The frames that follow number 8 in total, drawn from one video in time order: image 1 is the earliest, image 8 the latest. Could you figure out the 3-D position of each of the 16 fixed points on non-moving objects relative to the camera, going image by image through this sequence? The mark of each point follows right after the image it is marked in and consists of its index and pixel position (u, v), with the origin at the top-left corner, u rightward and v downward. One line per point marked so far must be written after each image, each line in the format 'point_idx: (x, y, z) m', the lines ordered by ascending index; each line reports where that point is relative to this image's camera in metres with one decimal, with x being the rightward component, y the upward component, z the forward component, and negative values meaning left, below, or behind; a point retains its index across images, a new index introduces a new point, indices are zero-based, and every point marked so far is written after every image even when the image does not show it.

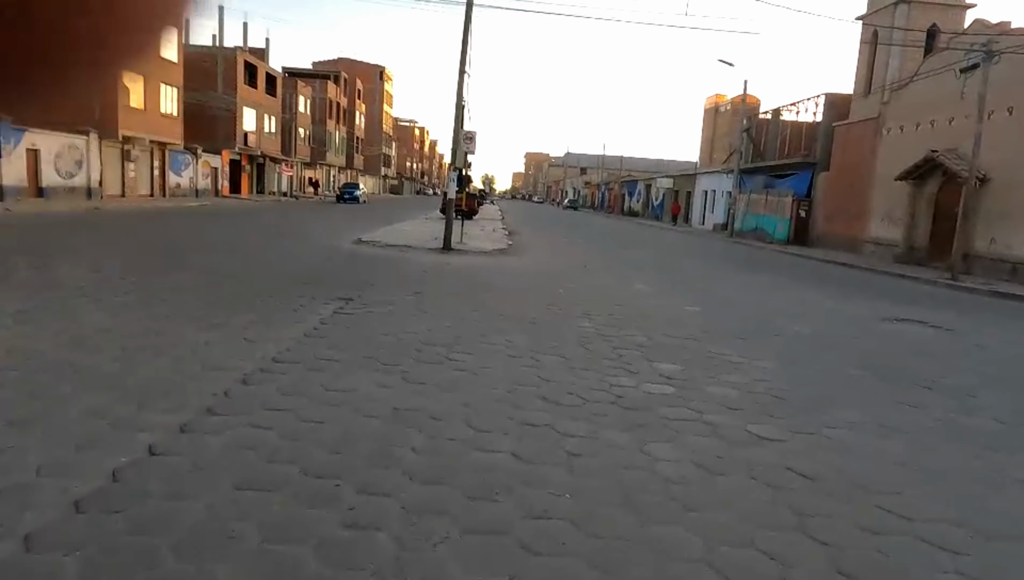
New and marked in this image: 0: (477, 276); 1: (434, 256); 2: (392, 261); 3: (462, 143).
0: (-0.7, +0.3, +13.5) m
1: (-2.1, +0.9, +17.3) m
2: (-2.8, +0.7, +16.0) m
3: (-1.4, +4.2, +18.9) m
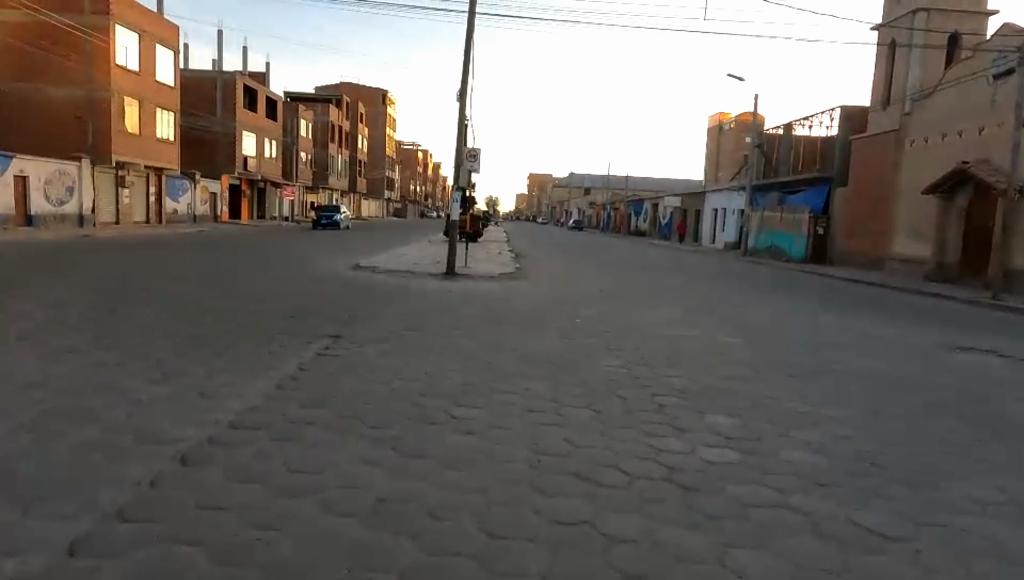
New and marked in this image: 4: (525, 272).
0: (-0.5, -0.3, +12.2) m
1: (-1.9, +0.2, +16.0) m
2: (-2.6, +0.1, +14.7) m
3: (-1.3, +3.5, +17.7) m
4: (+0.4, +0.5, +19.8) m
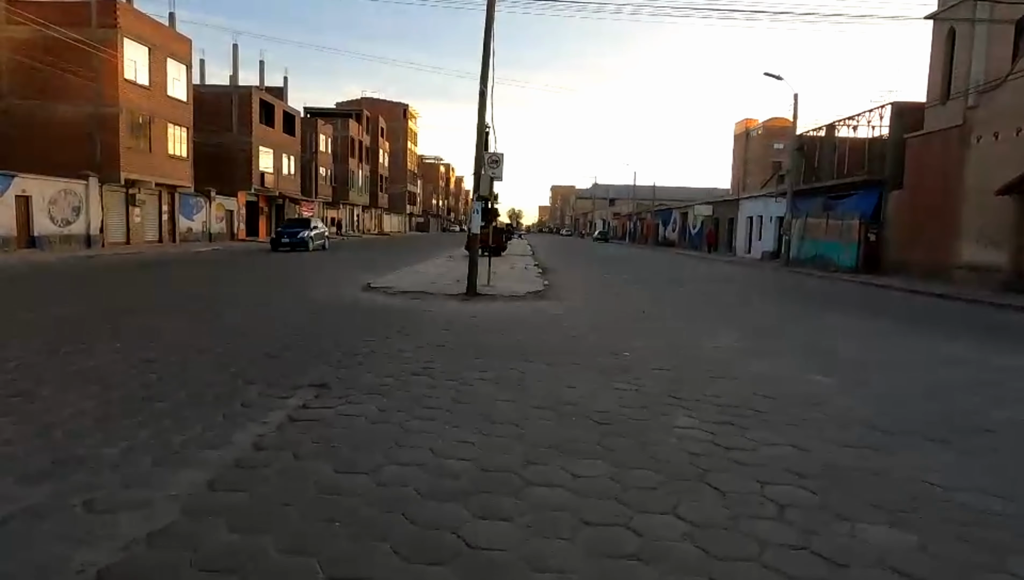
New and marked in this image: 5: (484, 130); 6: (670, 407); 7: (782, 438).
0: (0.0, -0.7, +10.2) m
1: (-1.2, -0.3, +14.1) m
2: (-2.1, -0.4, +12.8) m
3: (-0.6, +2.9, +15.8) m
4: (+1.1, 0.0, +17.8) m
5: (-0.7, +4.3, +17.9) m
6: (+1.5, -1.1, +6.3) m
7: (+2.2, -1.2, +5.4) m
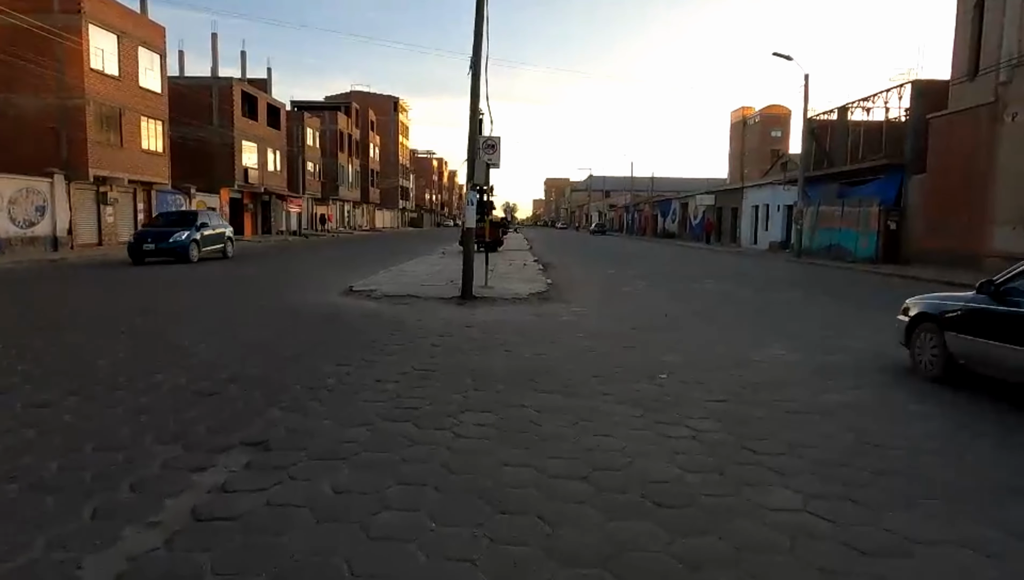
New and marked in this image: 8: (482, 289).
0: (+0.1, -0.8, +8.4) m
1: (-1.2, -0.4, +12.2) m
2: (-2.0, -0.5, +11.0) m
3: (-0.7, +2.9, +13.9) m
4: (+1.1, 0.0, +15.9) m
5: (-0.8, +4.3, +16.0) m
6: (+1.6, -1.2, +4.5) m
7: (+2.3, -1.3, +3.6) m
8: (-0.7, 0.0, +15.0) m
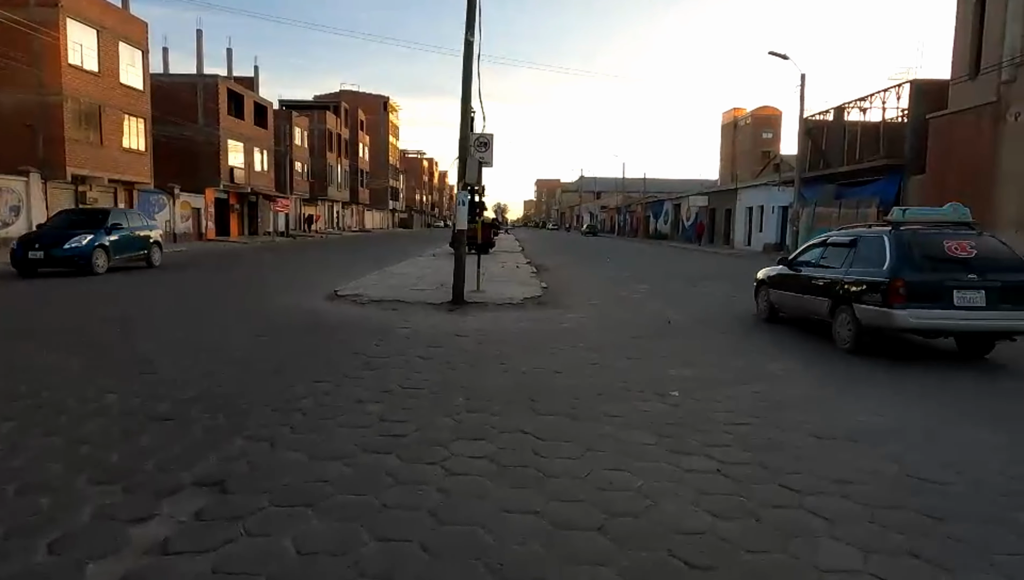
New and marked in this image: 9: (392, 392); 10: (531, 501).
0: (0.0, -0.8, +7.7) m
1: (-1.3, -0.5, +11.5) m
2: (-2.1, -0.6, +10.2) m
3: (-0.8, +2.8, +13.2) m
4: (+1.0, -0.1, +15.2) m
5: (-1.0, +4.2, +15.3) m
6: (+1.6, -1.3, +3.8) m
7: (+2.3, -1.4, +2.9) m
8: (-0.8, -0.1, +14.4) m
9: (-1.1, -1.0, +6.2) m
10: (+0.1, -1.2, +3.9) m
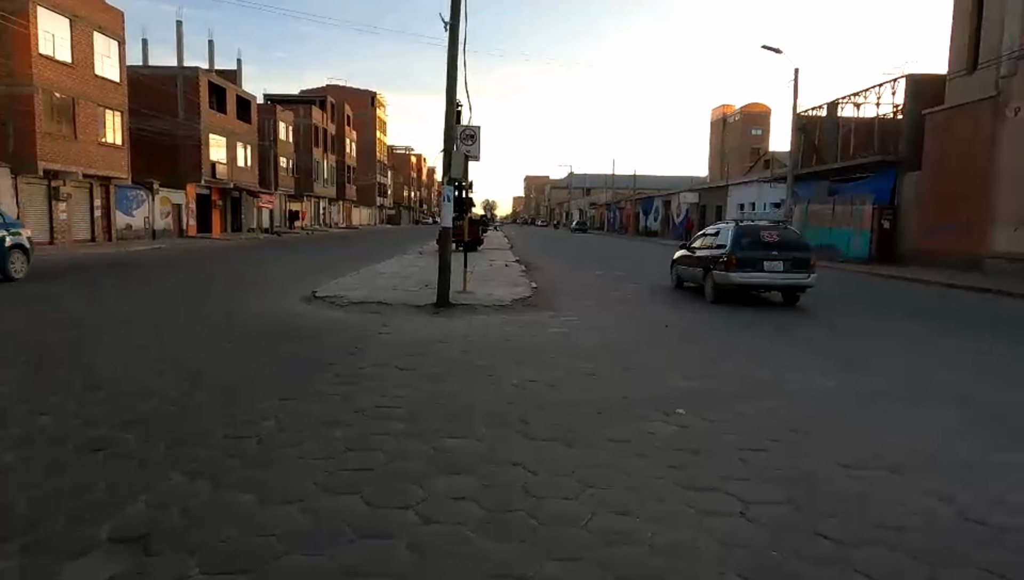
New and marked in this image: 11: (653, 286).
0: (-0.1, -0.9, +7.0) m
1: (-1.5, -0.5, +10.8) m
2: (-2.3, -0.6, +9.5) m
3: (-1.0, +2.8, +12.5) m
4: (+0.7, -0.1, +14.5) m
5: (-1.2, +4.2, +14.6) m
6: (+1.5, -1.4, +3.2) m
7: (+2.3, -1.5, +2.3) m
8: (-1.1, -0.1, +13.6) m
9: (-1.2, -1.0, +5.5) m
10: (0.0, -1.3, +3.2) m
11: (+3.8, +0.1, +17.7) m
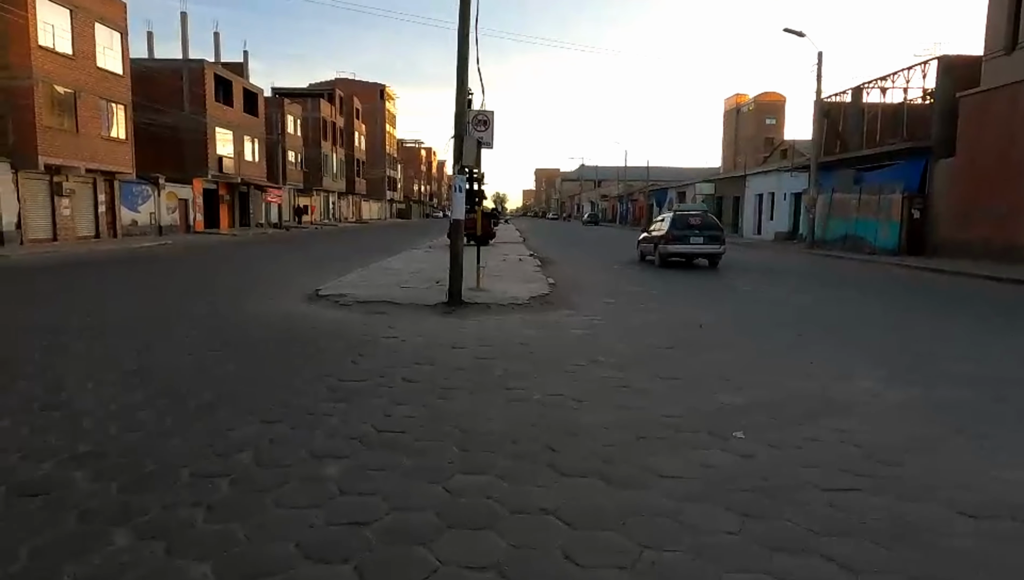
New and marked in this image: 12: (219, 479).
0: (+0.1, -0.9, +6.1) m
1: (-1.2, -0.5, +9.9) m
2: (-2.0, -0.6, +8.6) m
3: (-0.7, +2.8, +11.6) m
4: (+1.0, 0.0, +13.6) m
5: (-0.9, +4.3, +13.6) m
6: (+1.7, -1.4, +2.2) m
7: (+2.4, -1.5, +1.4) m
8: (-0.7, 0.0, +12.7) m
9: (-1.0, -1.0, +4.6) m
10: (+0.2, -1.3, +2.3) m
11: (+4.2, +0.2, +16.8) m
12: (-1.7, -1.1, +3.9) m
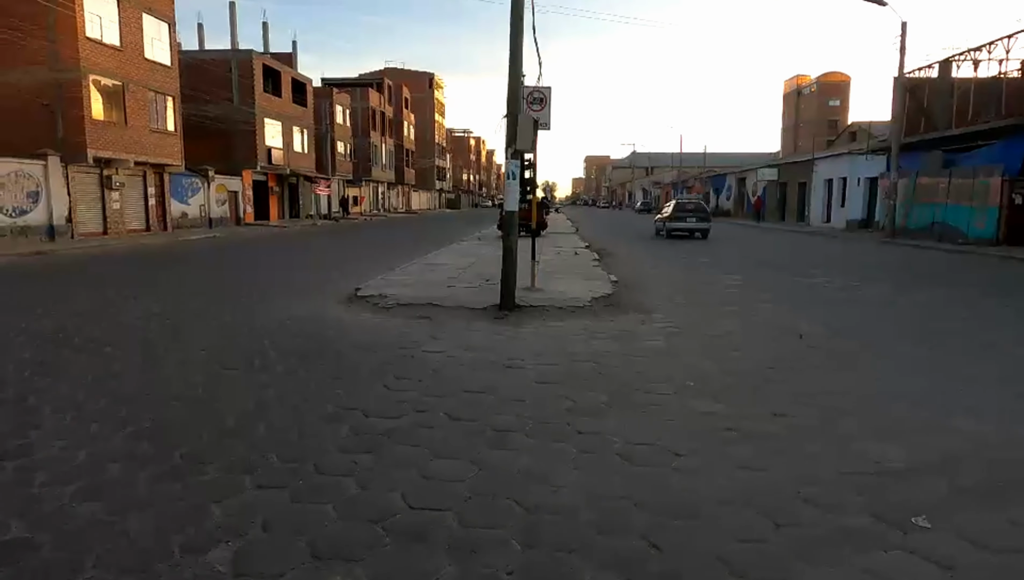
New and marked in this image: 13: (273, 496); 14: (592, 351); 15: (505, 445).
0: (+0.6, -1.0, +4.7) m
1: (-0.4, -0.5, +8.6) m
2: (-1.3, -0.7, +7.4) m
3: (+0.2, +2.8, +10.2) m
4: (+2.1, 0.0, +12.1) m
5: (+0.2, +4.3, +12.2) m
6: (+1.9, -1.6, +0.7) m
7: (+2.6, -1.7, -0.2) m
8: (+0.3, 0.0, +11.4) m
9: (-0.6, -1.2, +3.3) m
10: (+0.4, -1.5, +0.9) m
11: (+5.5, +0.3, +15.0) m
12: (-1.4, -1.3, +2.7) m
13: (-1.3, -1.1, +3.6) m
14: (+0.9, -0.7, +7.3) m
15: (-0.1, -1.0, +4.4) m
